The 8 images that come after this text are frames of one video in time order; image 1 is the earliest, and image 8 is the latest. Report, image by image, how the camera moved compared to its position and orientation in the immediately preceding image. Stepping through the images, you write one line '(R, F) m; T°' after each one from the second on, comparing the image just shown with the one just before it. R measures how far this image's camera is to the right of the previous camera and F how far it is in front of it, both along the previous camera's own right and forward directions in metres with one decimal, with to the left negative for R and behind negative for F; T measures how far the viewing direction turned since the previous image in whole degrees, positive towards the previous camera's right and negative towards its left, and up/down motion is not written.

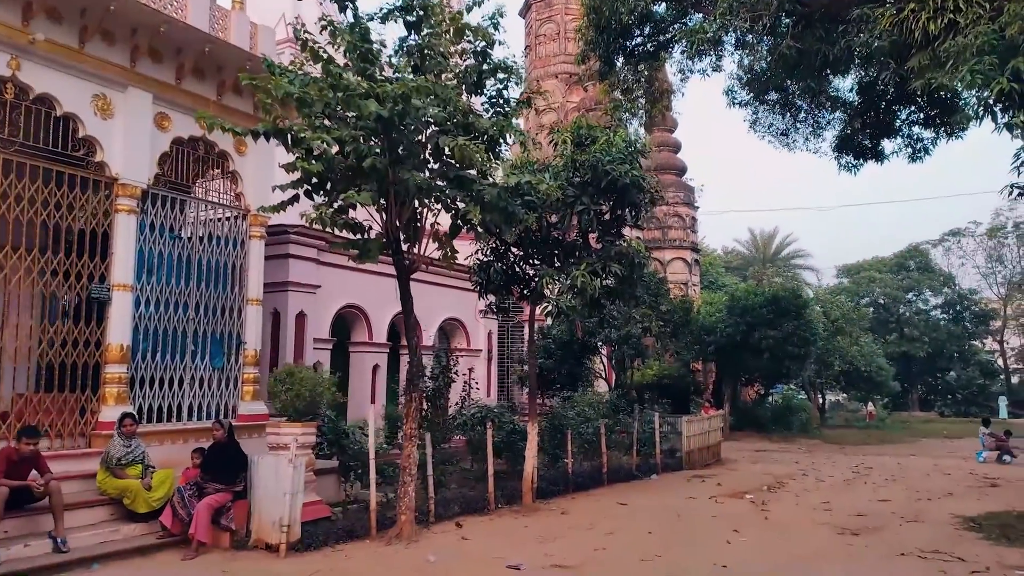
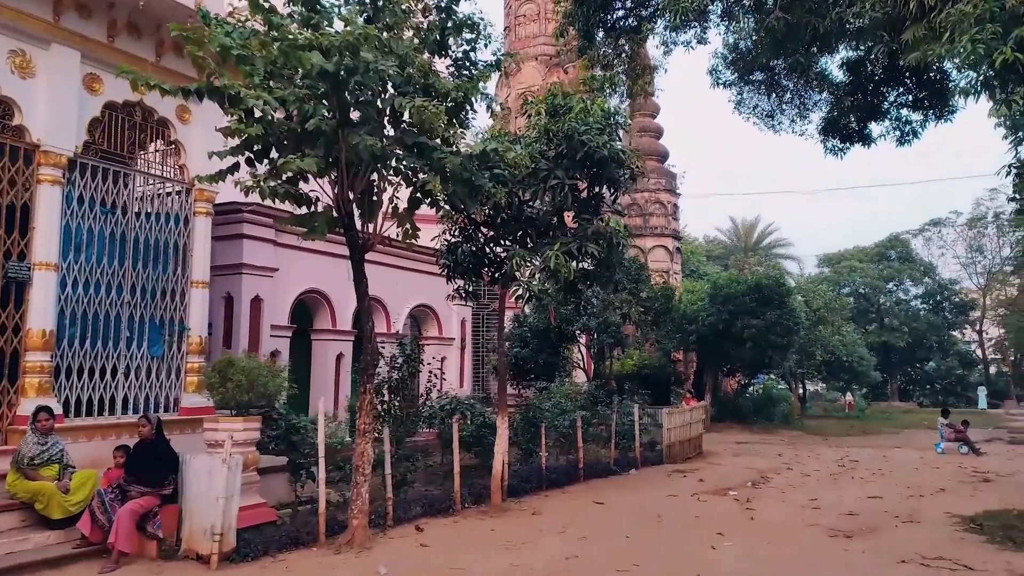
(+0.2, +0.8) m; +1°
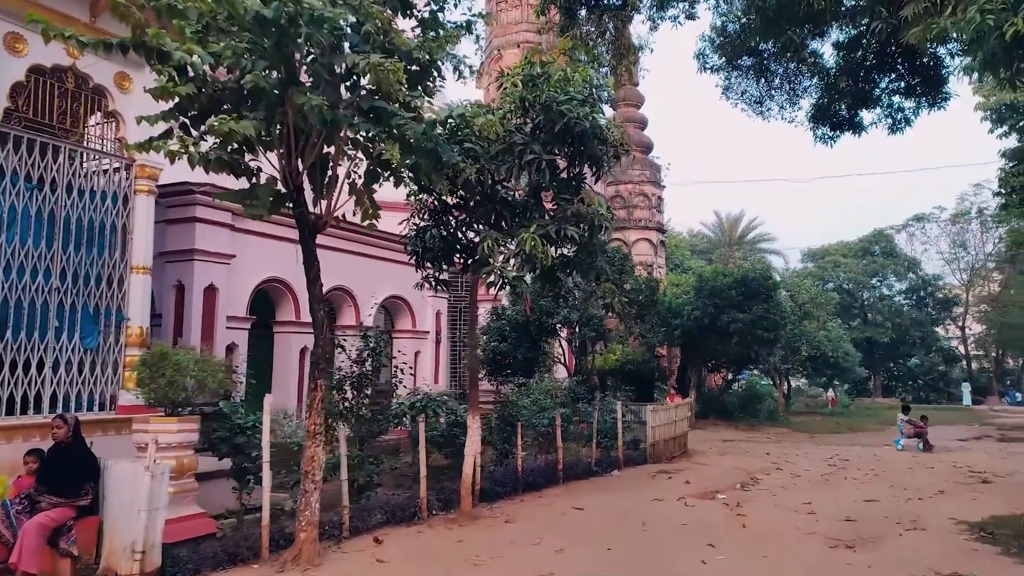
(+0.1, +0.8) m; +1°
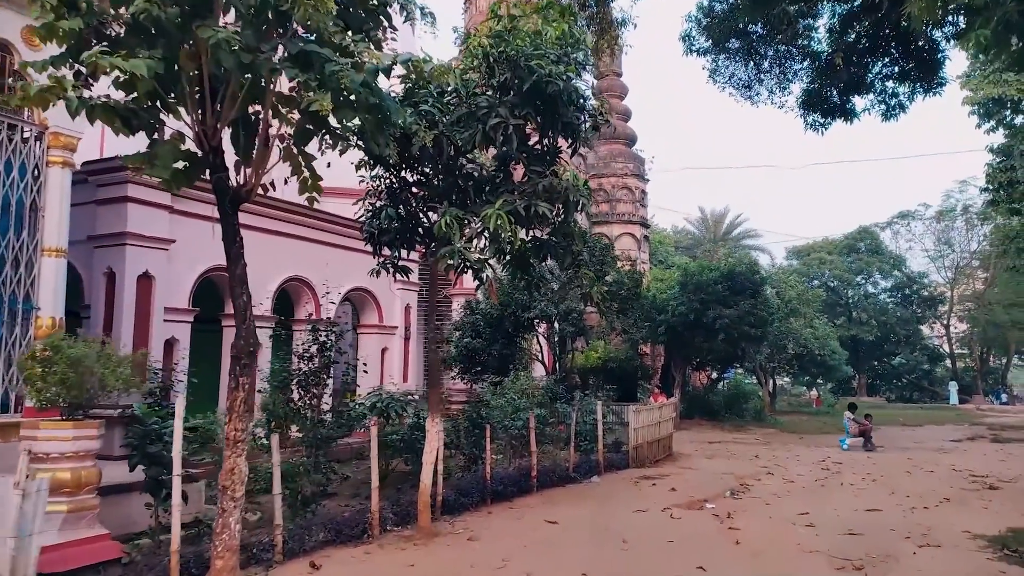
(+0.2, +1.0) m; +1°
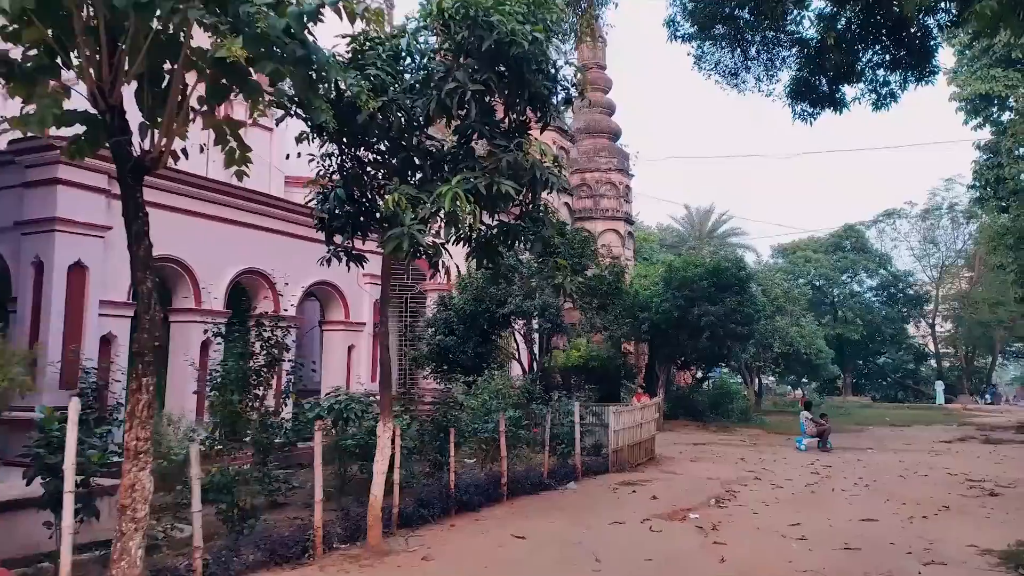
(+0.2, +0.8) m; +1°
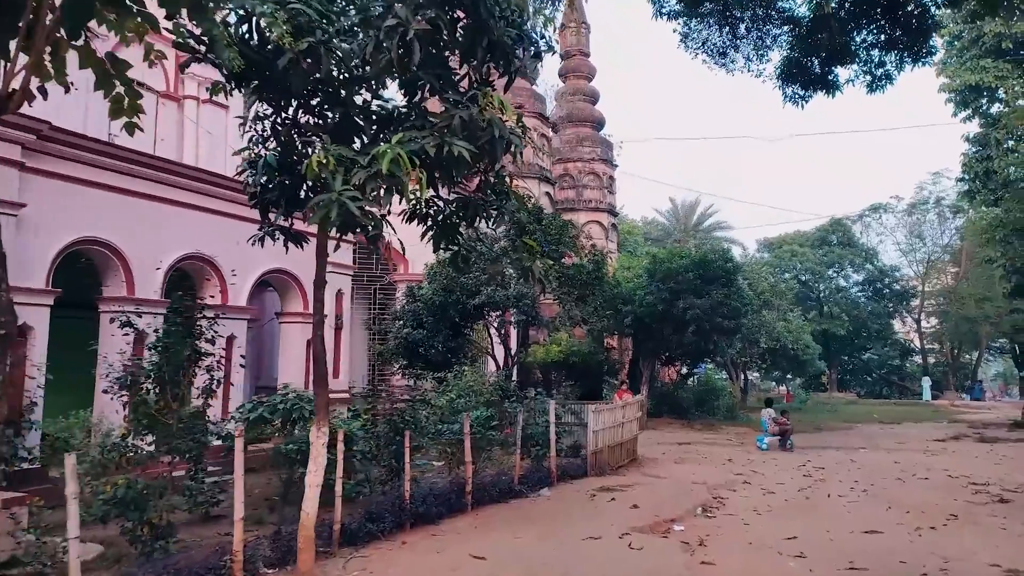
(+0.2, +0.9) m; +1°
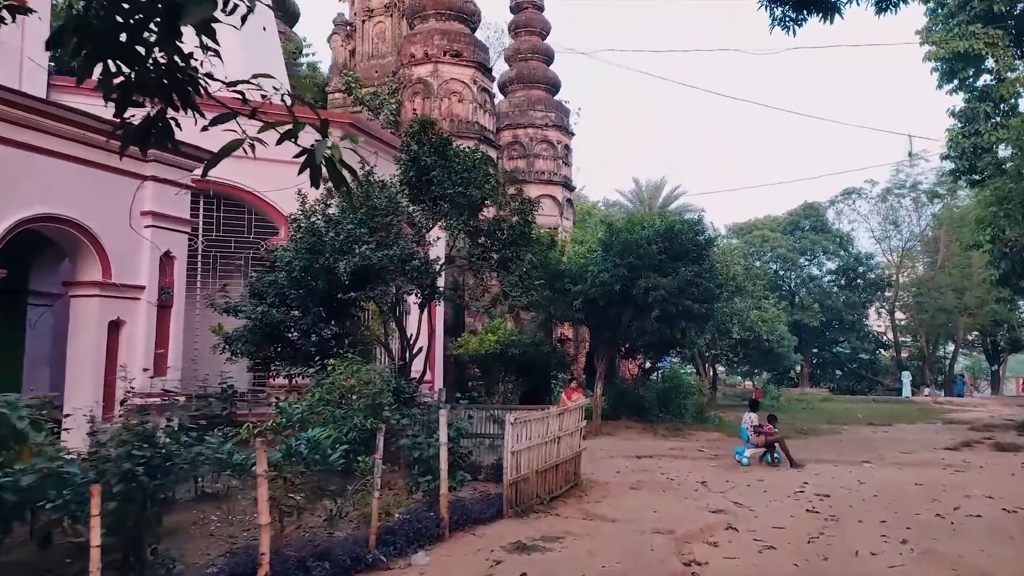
(+0.9, +3.5) m; +3°
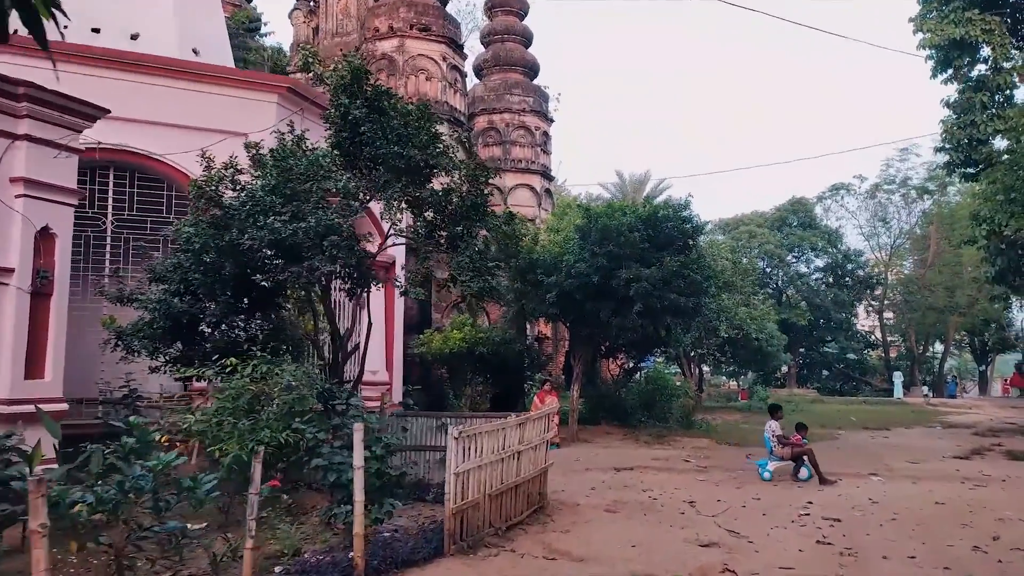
(+0.3, +1.6) m; +1°
